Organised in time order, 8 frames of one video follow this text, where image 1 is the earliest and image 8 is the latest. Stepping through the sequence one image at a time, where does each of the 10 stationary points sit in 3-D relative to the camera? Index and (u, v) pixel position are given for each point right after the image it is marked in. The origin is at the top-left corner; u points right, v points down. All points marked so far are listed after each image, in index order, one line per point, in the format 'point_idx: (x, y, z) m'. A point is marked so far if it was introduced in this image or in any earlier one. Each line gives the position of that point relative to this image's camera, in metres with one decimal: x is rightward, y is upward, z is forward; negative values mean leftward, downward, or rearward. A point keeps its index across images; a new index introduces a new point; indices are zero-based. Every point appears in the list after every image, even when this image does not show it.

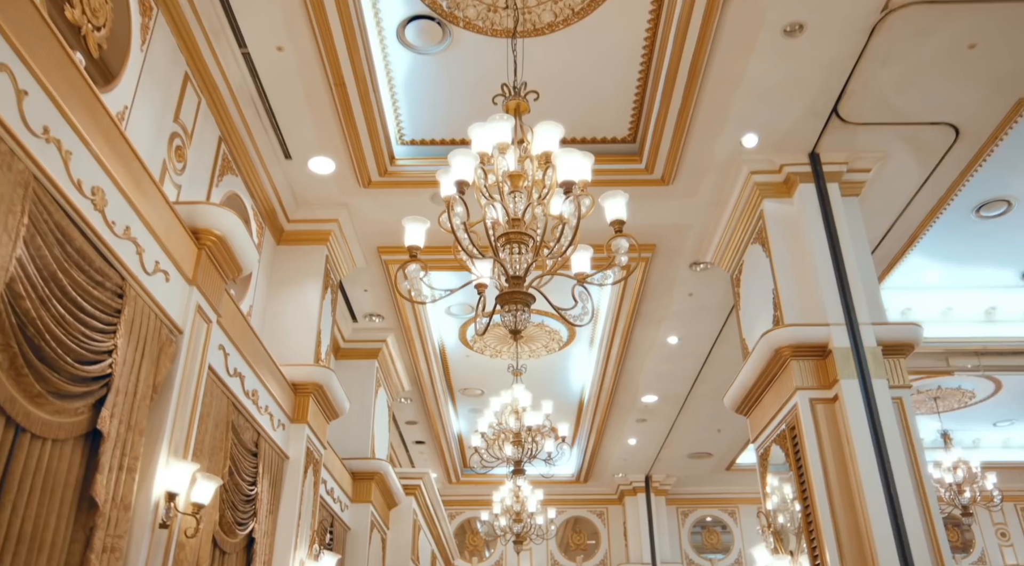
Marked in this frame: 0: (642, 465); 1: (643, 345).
0: (+2.0, -2.8, +12.8) m
1: (+1.4, -0.6, +8.7) m
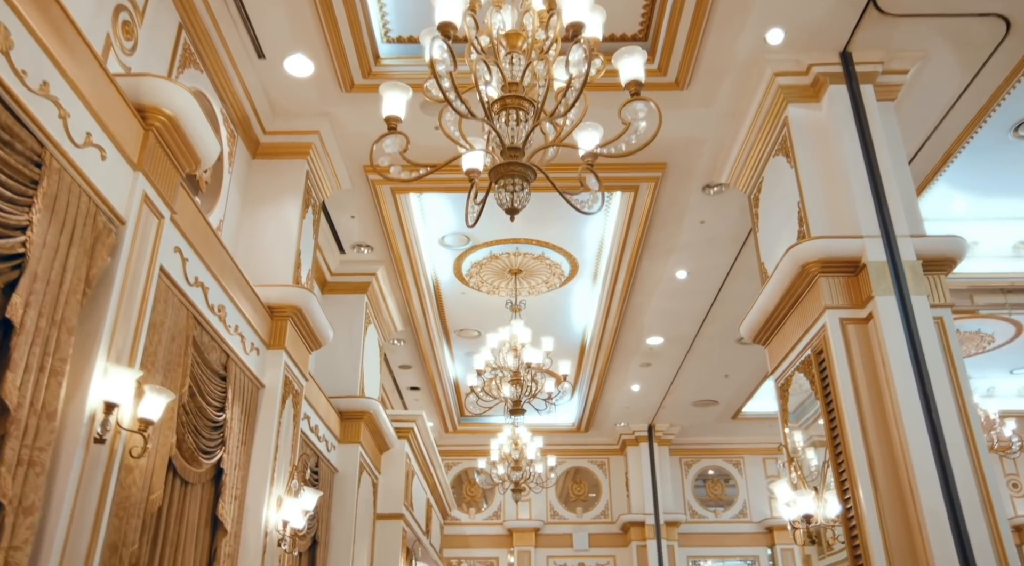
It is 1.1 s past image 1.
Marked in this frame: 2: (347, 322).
0: (+2.0, -1.9, +12.3) m
1: (+1.3, 0.0, +8.2) m
2: (-1.5, -0.4, +7.7) m
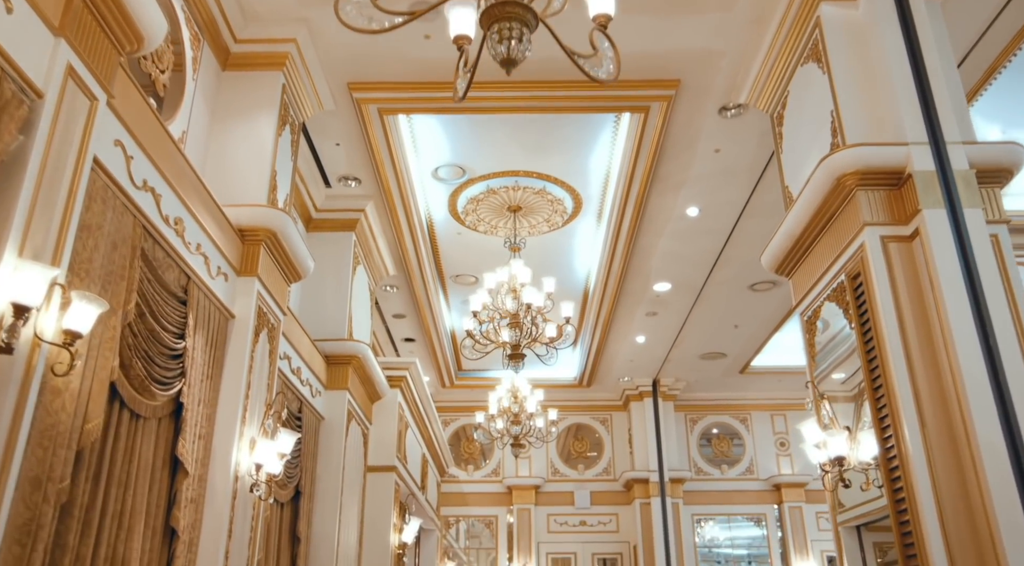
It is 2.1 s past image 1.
0: (+1.9, -1.2, +11.9) m
1: (+1.3, +0.6, +7.6) m
2: (-1.5, +0.2, +7.2) m
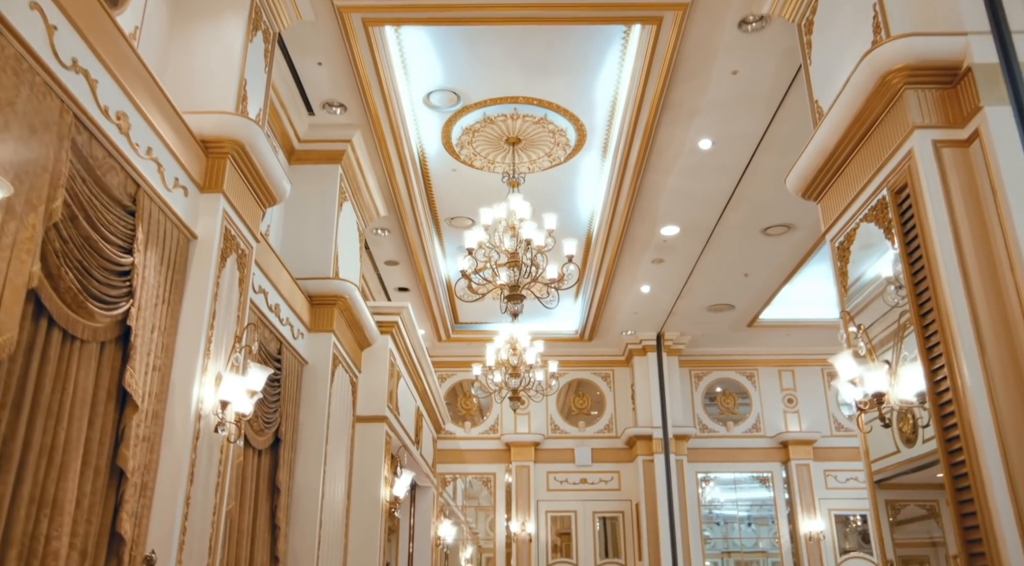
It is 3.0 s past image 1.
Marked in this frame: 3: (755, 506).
0: (+1.9, -0.5, +11.4) m
1: (+1.3, +1.1, +7.1) m
2: (-1.5, +0.7, +6.6) m
3: (+3.3, -3.3, +11.9) m
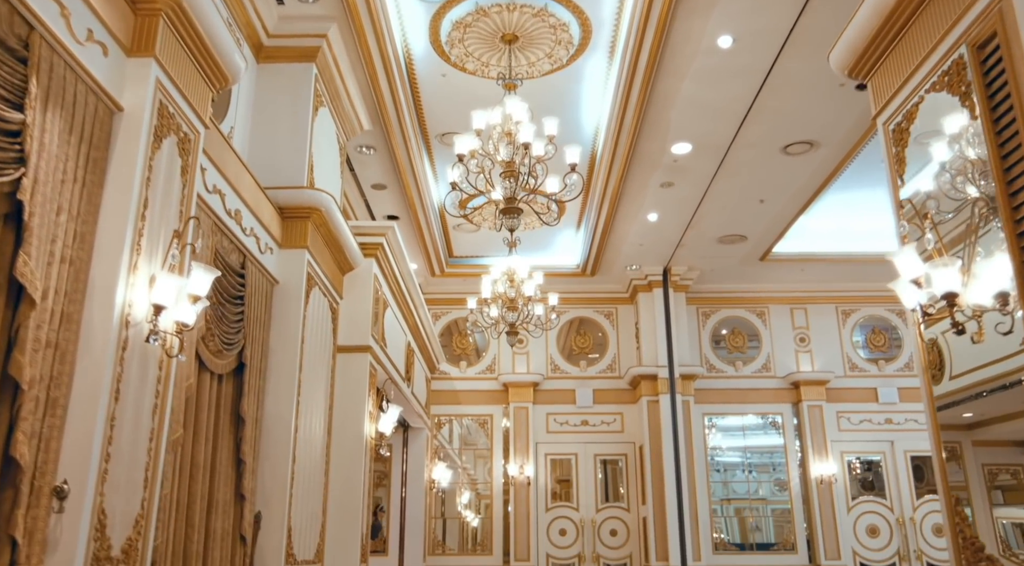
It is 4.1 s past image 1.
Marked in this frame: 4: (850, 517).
0: (+1.9, +0.4, +10.7) m
1: (+1.3, +1.8, +6.3) m
2: (-1.6, +1.3, +5.9) m
3: (+3.3, -2.4, +11.4) m
4: (+4.5, -3.1, +11.1) m
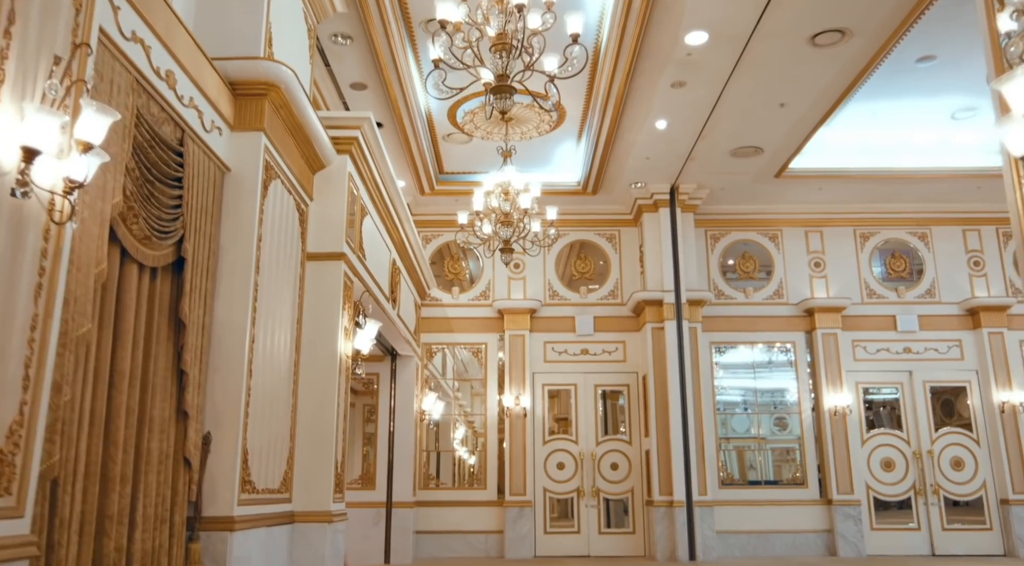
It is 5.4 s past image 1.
0: (+1.8, +1.4, +9.9) m
1: (+1.2, +2.4, +5.4) m
2: (-1.6, +2.0, +5.0) m
3: (+3.3, -1.4, +10.7) m
4: (+4.4, -2.1, +10.5) m
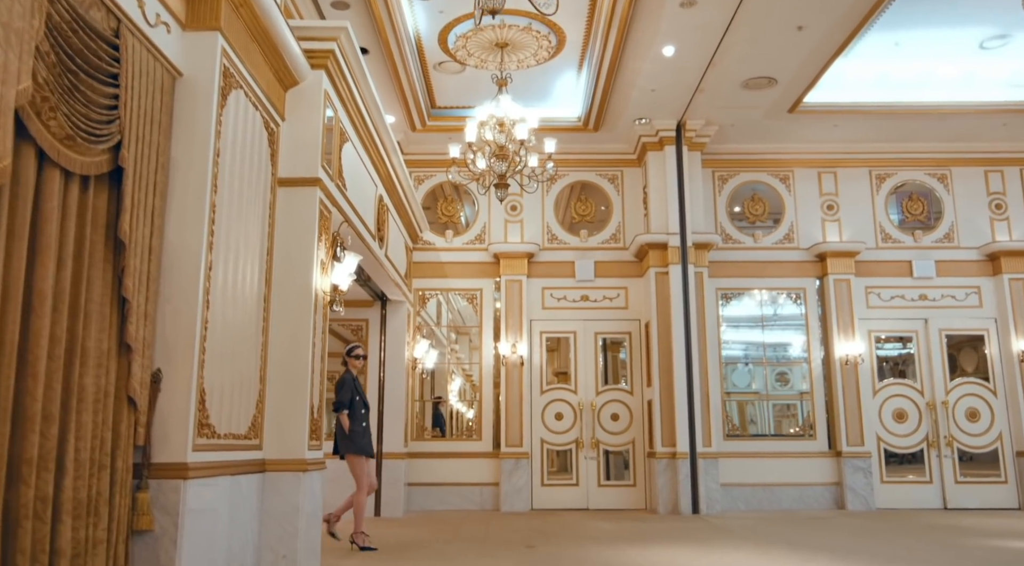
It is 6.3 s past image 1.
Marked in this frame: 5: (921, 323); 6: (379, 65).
0: (+1.8, +2.0, +9.3) m
1: (+1.2, +2.9, +4.8) m
2: (-1.7, +2.4, +4.4) m
3: (+3.2, -0.7, +10.3) m
4: (+4.4, -1.4, +10.1) m
5: (+5.0, -0.5, +10.3) m
6: (-1.3, +2.2, +8.4) m
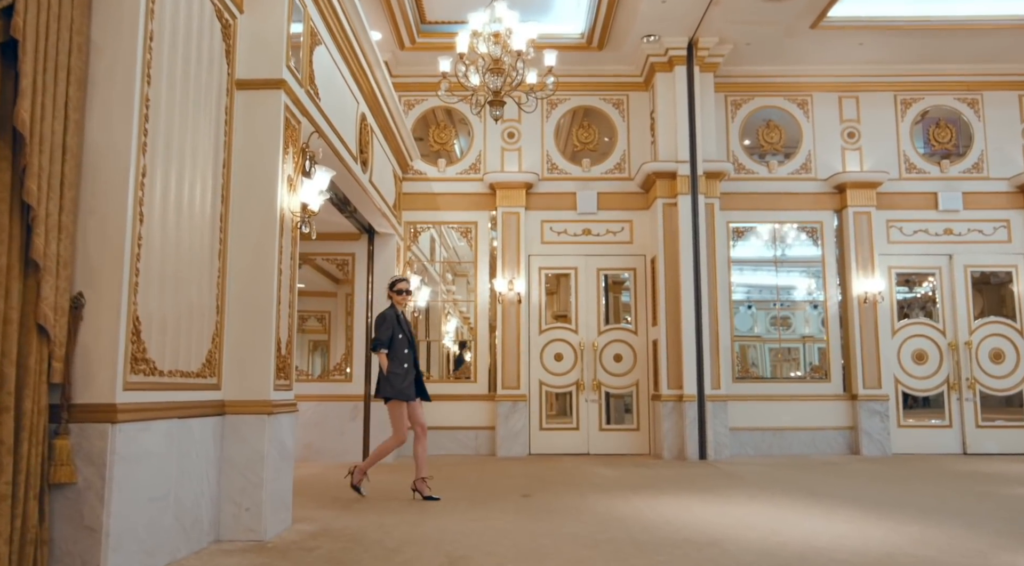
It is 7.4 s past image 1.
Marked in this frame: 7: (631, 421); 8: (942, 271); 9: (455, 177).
0: (+1.8, +2.7, +8.5) m
1: (+1.2, +3.3, +3.9) m
2: (-1.7, +2.8, +3.6) m
3: (+3.2, +0.1, +9.6) m
4: (+4.3, -0.7, +9.5) m
5: (+5.0, +0.3, +9.7) m
6: (-1.4, +2.8, +7.5) m
7: (+1.4, -1.6, +9.4) m
8: (+5.0, +0.1, +9.6) m
9: (-0.7, +1.2, +9.8) m
